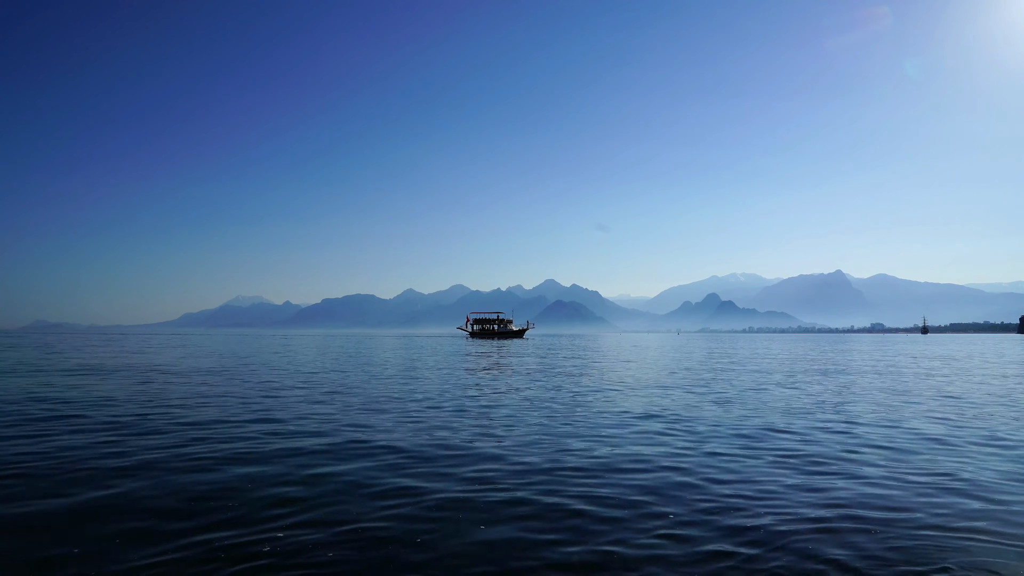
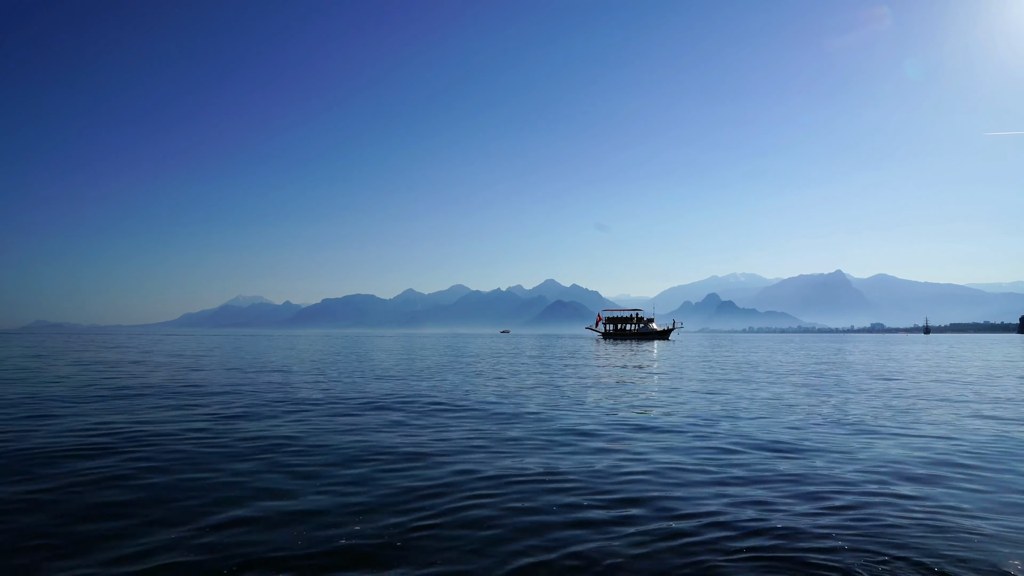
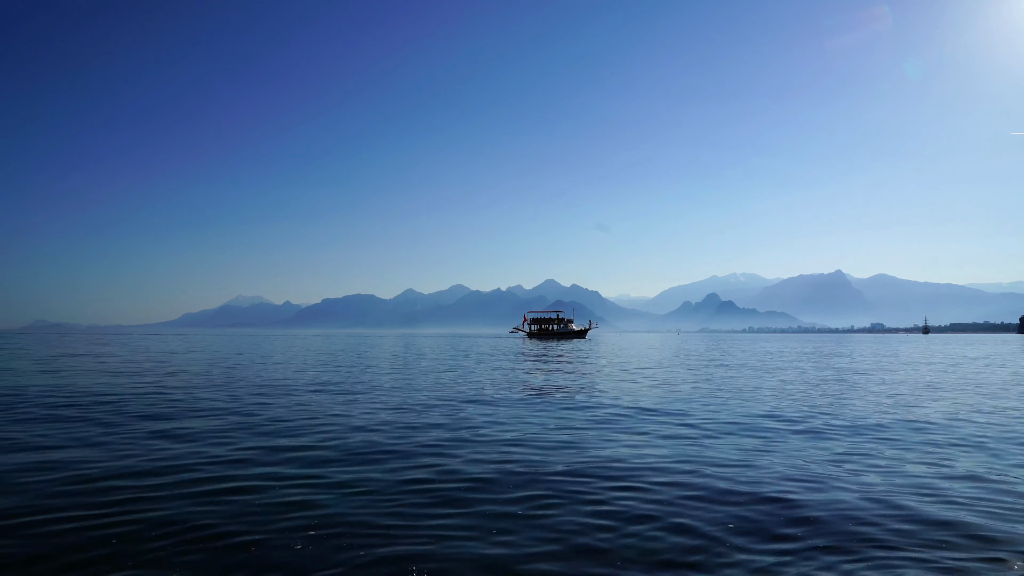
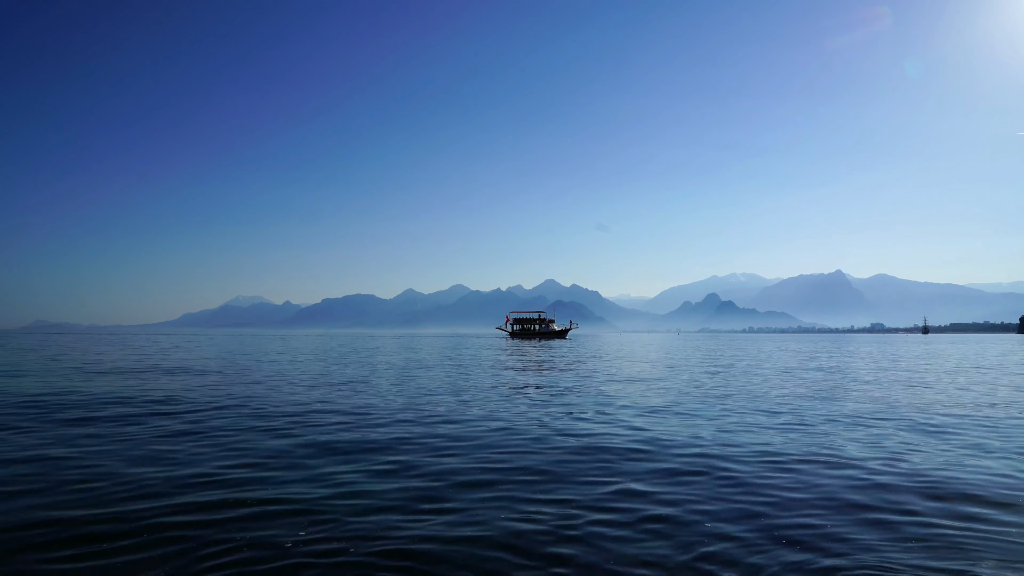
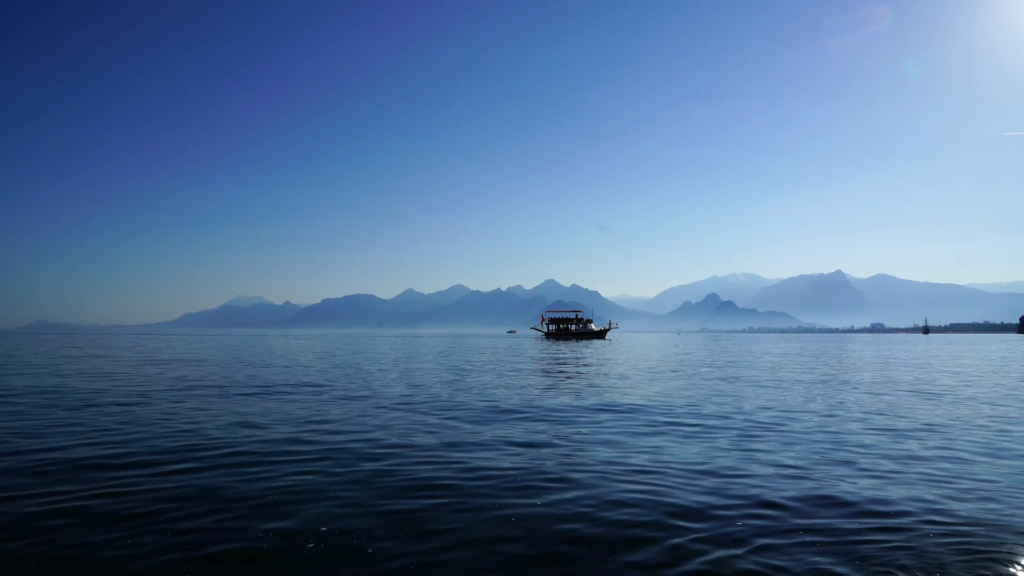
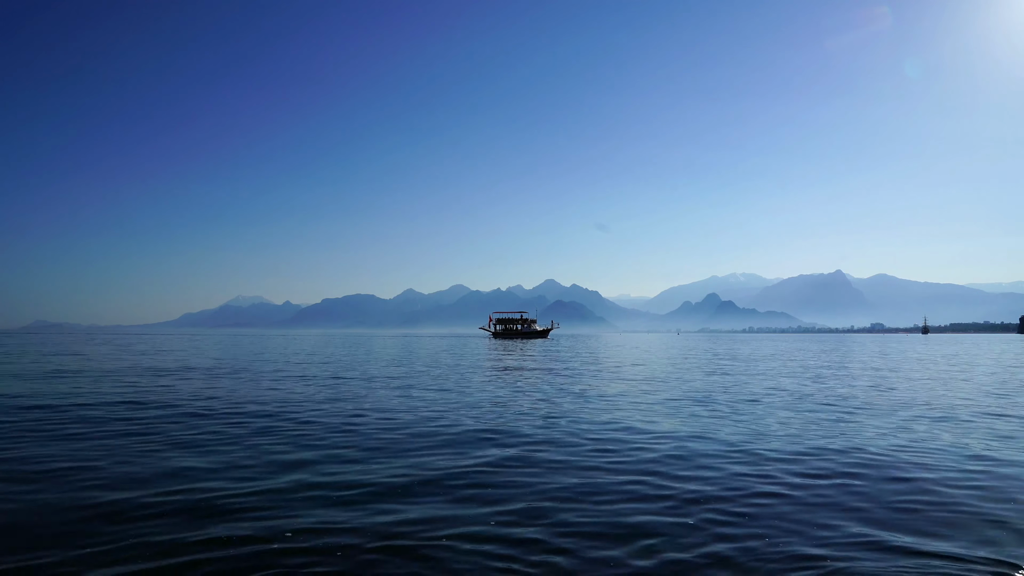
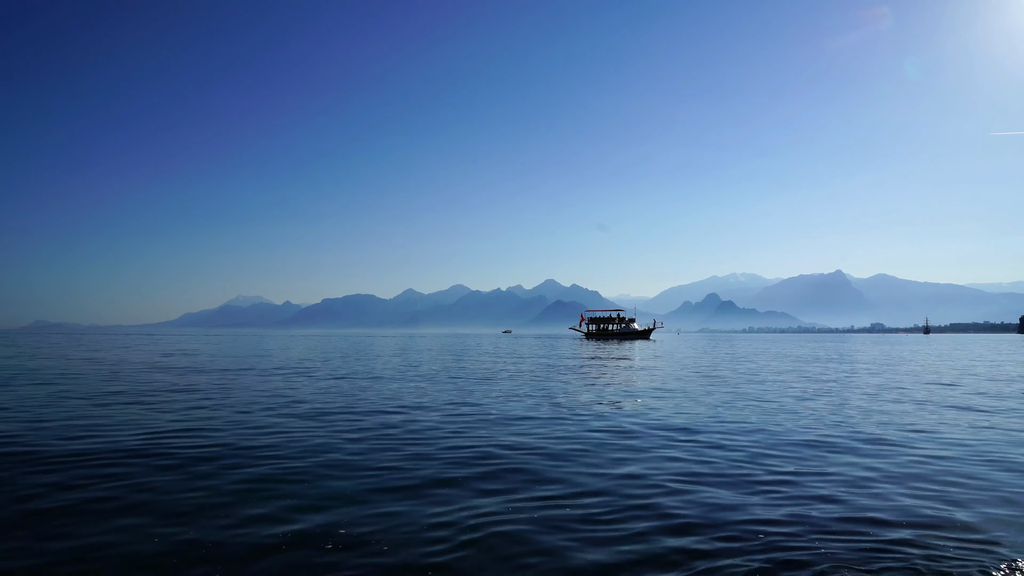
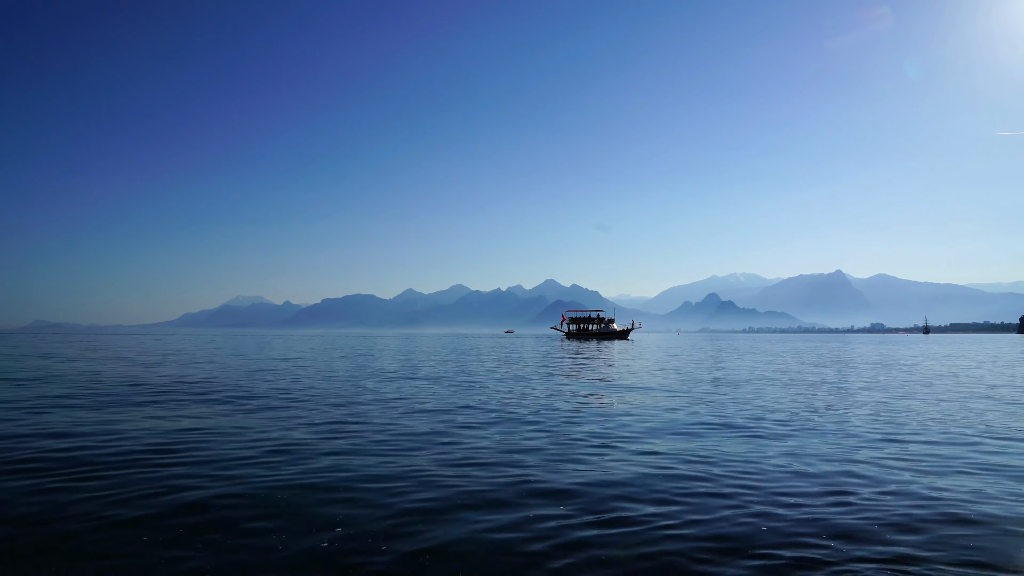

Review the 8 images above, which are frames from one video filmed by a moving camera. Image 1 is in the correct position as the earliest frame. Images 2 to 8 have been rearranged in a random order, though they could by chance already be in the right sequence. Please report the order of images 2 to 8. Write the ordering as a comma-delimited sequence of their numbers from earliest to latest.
6, 4, 3, 5, 8, 7, 2
